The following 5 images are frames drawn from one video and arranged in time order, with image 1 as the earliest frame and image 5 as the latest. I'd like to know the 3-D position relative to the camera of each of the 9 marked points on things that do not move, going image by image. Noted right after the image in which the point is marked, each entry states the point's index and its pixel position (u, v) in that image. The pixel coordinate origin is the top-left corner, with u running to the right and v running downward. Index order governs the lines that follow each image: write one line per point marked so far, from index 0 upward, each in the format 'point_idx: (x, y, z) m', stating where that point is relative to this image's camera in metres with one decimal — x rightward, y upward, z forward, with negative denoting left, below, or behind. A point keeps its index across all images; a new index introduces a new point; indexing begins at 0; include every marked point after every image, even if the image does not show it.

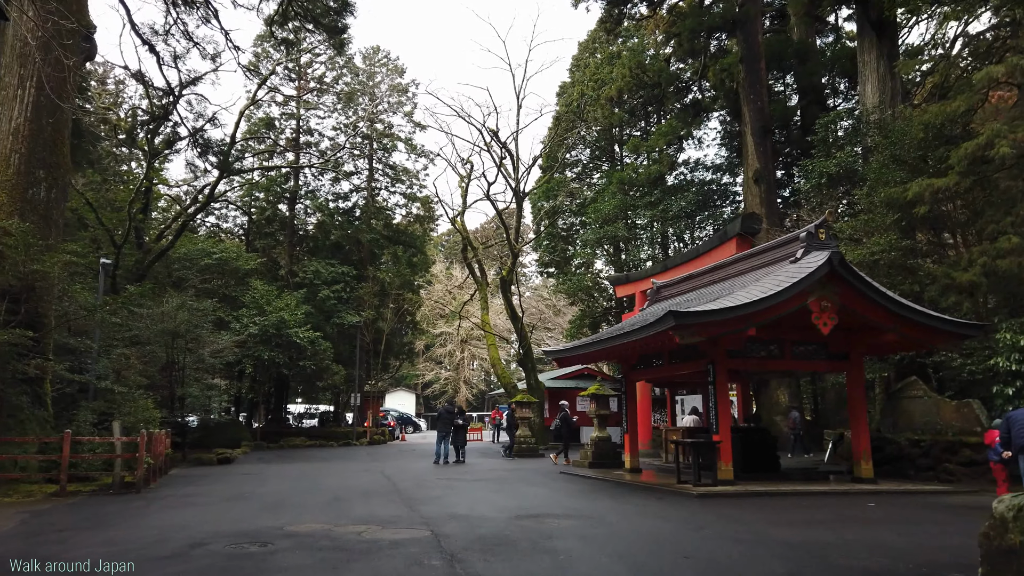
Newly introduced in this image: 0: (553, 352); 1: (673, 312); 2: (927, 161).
0: (+0.8, -1.2, +14.2) m
1: (+2.1, -0.3, +9.6) m
2: (+7.9, +2.4, +14.3) m
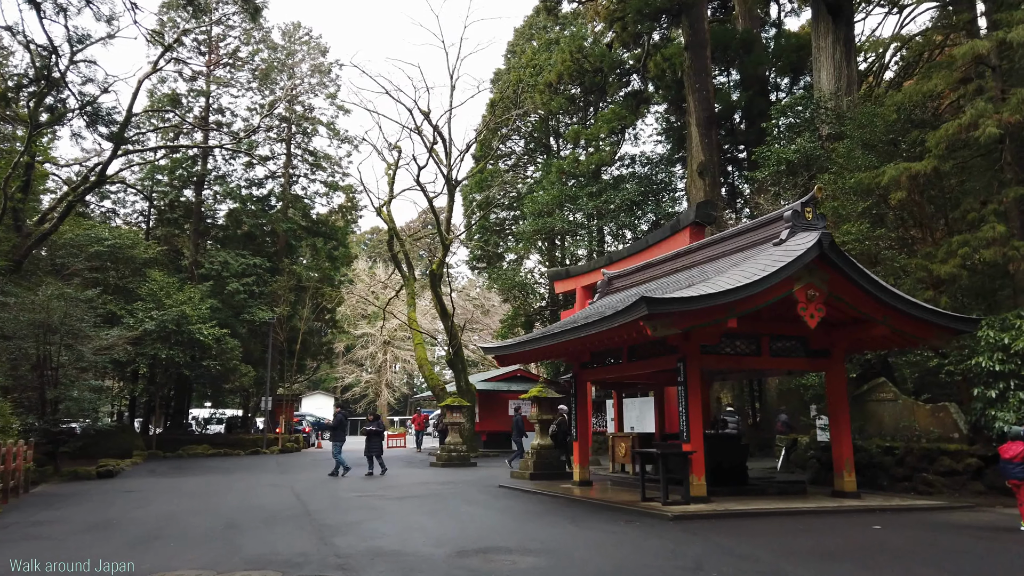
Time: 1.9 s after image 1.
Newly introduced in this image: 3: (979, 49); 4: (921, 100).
0: (-0.3, -1.0, +12.5) m
1: (+1.4, -0.1, +8.1) m
2: (+6.8, +2.5, +13.3) m
3: (+7.0, +3.6, +11.3) m
4: (+7.0, +3.2, +12.9) m
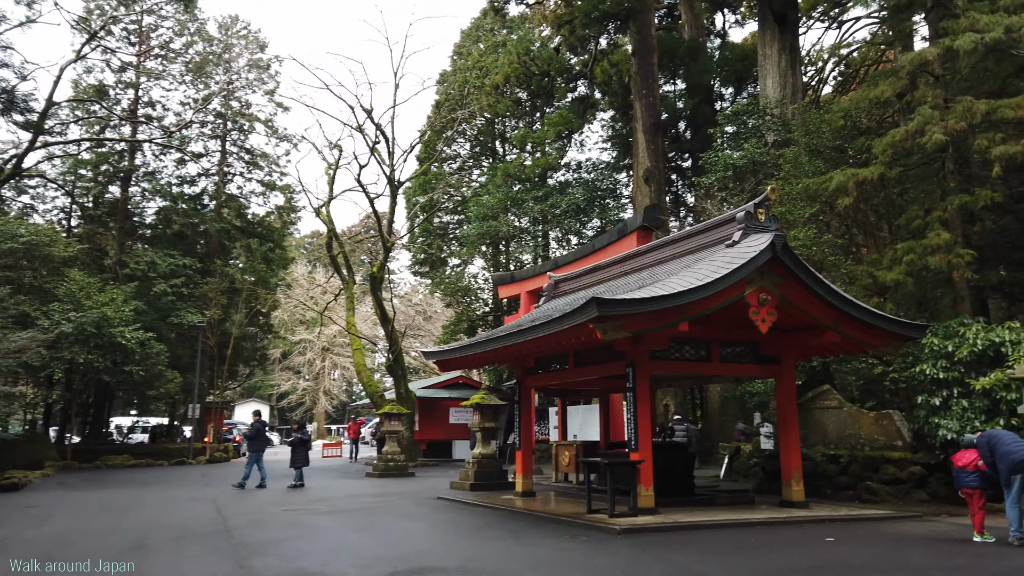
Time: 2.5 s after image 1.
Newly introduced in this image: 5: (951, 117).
0: (-1.3, -1.0, +11.9) m
1: (+0.9, -0.1, +7.6) m
2: (+5.9, +2.4, +13.3) m
3: (+6.2, +3.5, +11.3) m
4: (+6.1, +3.1, +12.9) m
5: (+6.5, +2.5, +11.2) m
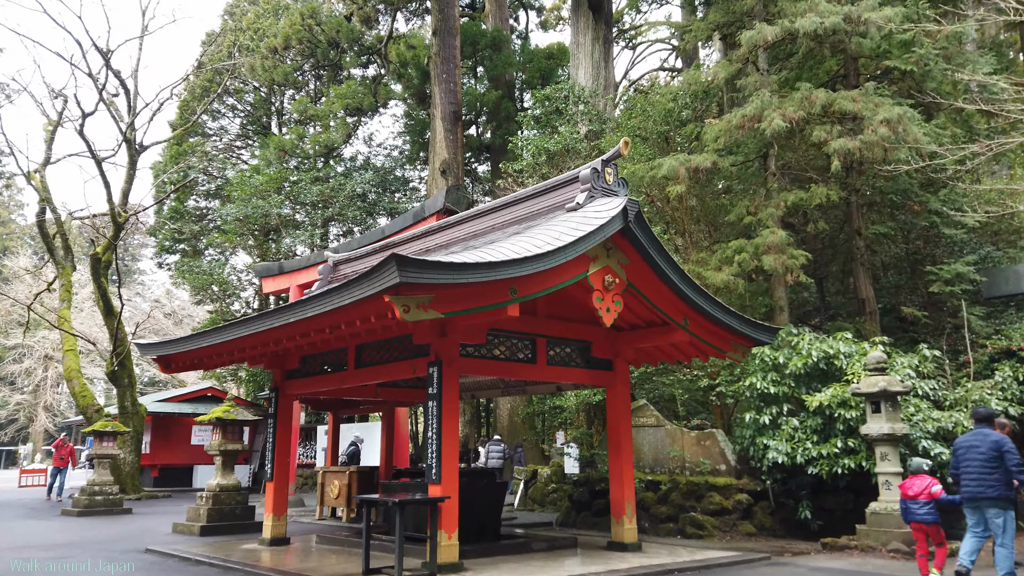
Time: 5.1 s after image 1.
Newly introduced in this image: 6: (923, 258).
0: (-4.1, -0.7, +8.5) m
1: (-0.8, +0.2, +5.1) m
2: (+2.5, +2.3, +12.0) m
3: (+3.4, +3.4, +10.3) m
4: (+2.8, +3.0, +11.7) m
5: (+3.7, +2.5, +10.2) m
6: (+6.7, +0.5, +12.3) m
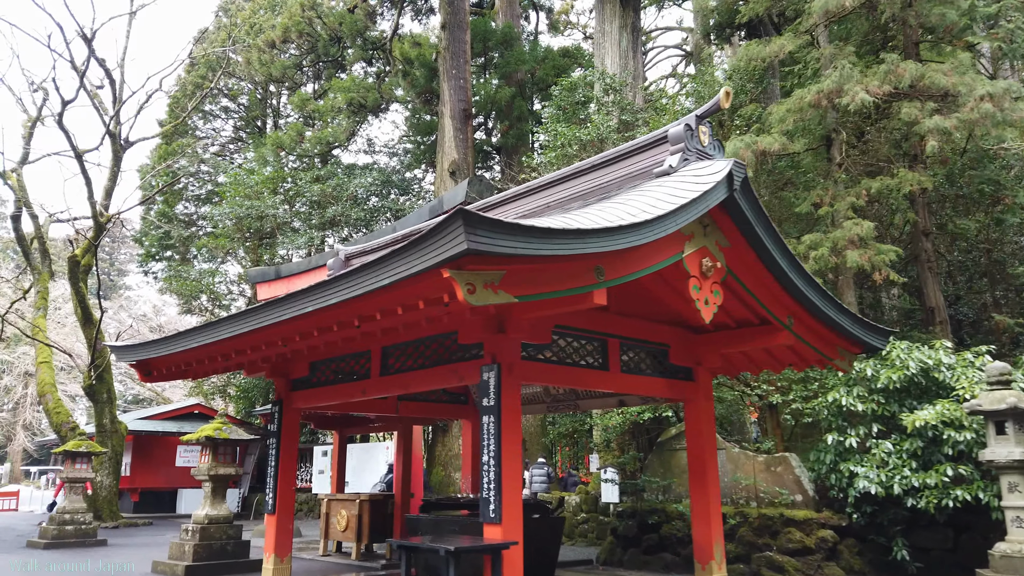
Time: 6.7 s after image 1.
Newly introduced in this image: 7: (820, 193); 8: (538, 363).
0: (-3.6, -0.6, +7.0) m
1: (-0.2, +0.4, +3.7) m
2: (+3.0, +2.3, +10.7) m
3: (+3.9, +3.4, +9.0) m
4: (+3.3, +3.0, +10.4) m
5: (+4.2, +2.5, +8.9) m
6: (+7.1, +0.4, +11.0) m
7: (+3.8, +1.2, +9.3) m
8: (+0.2, -0.5, +5.4) m
